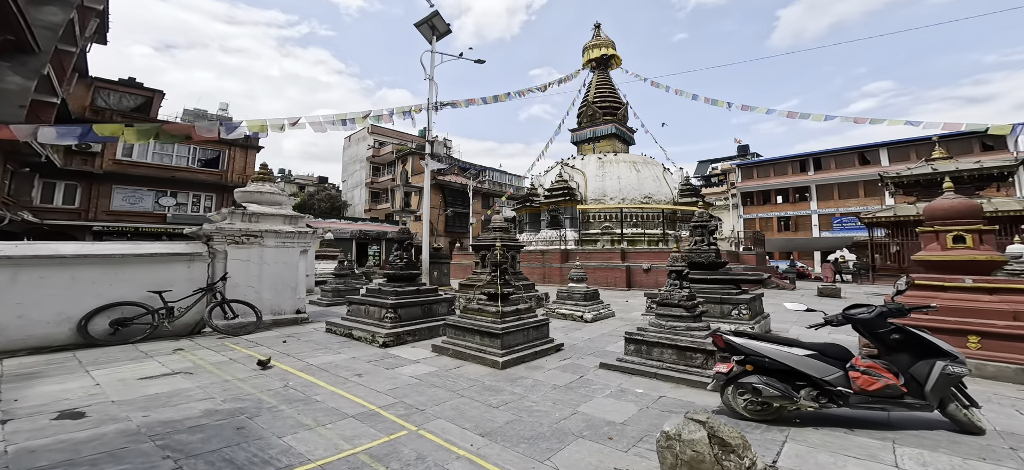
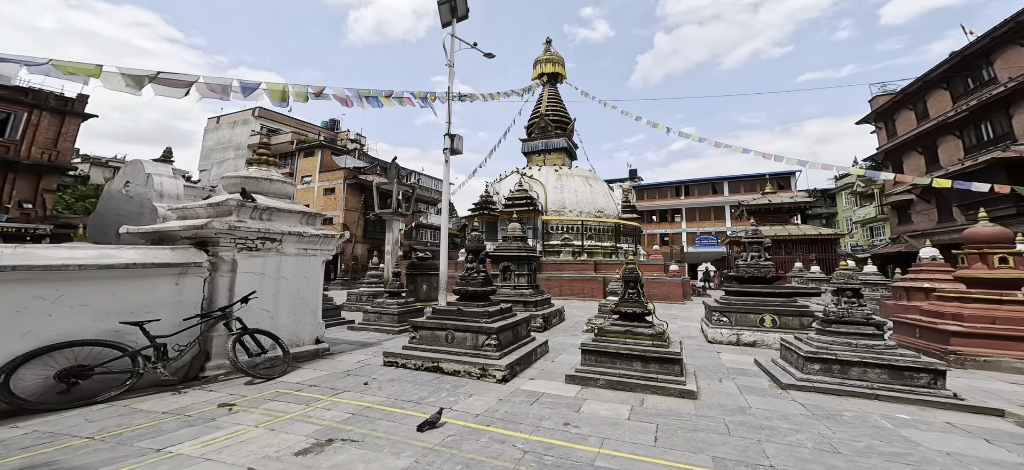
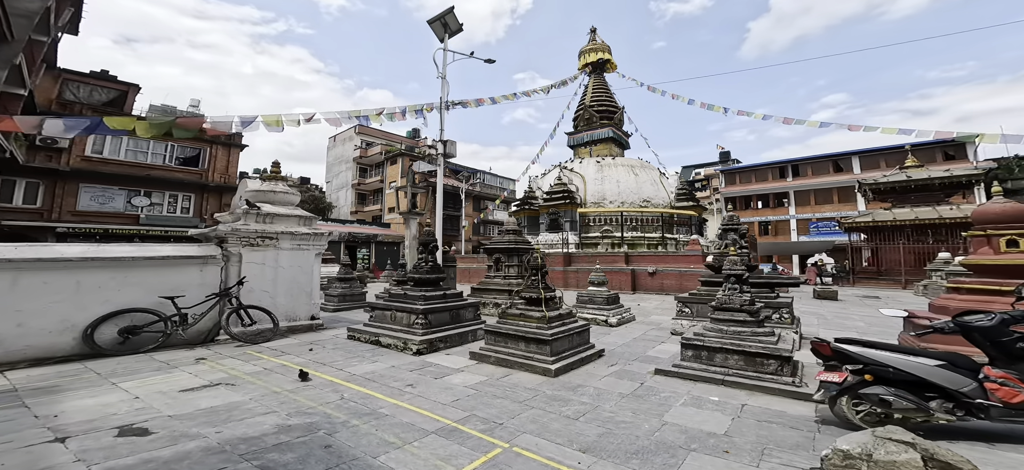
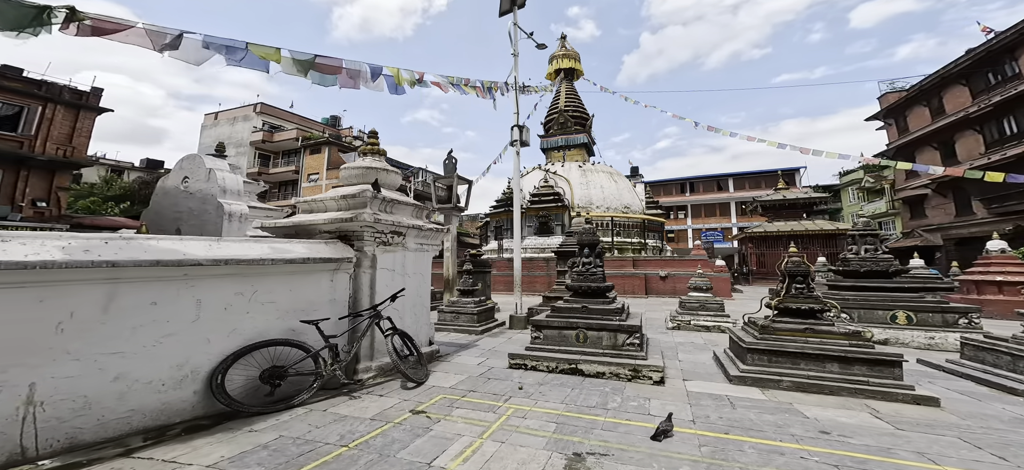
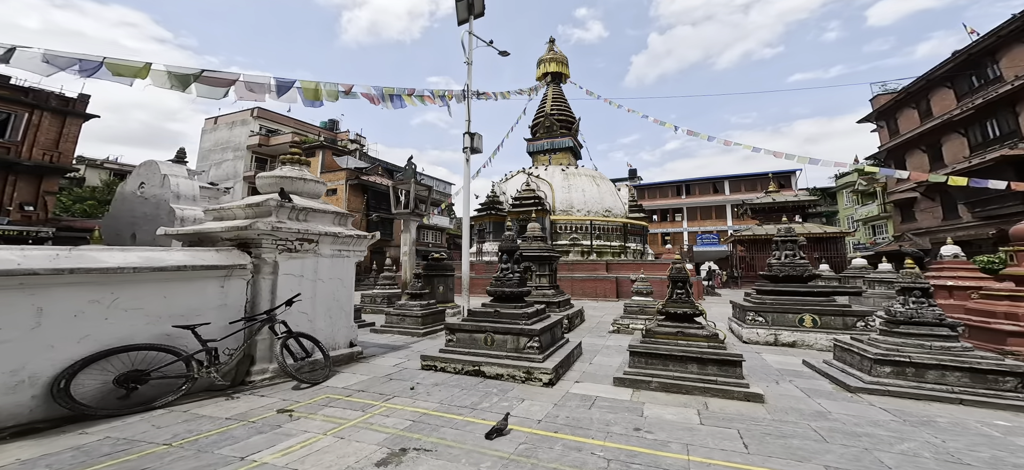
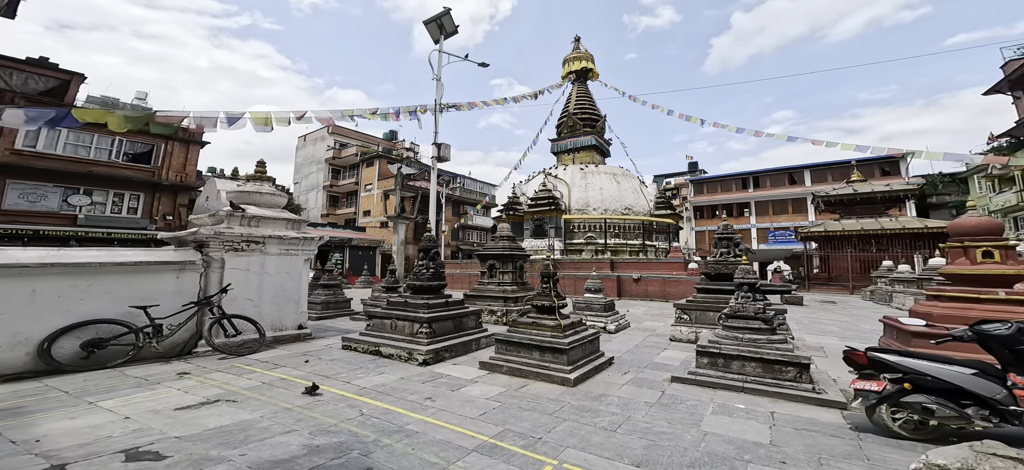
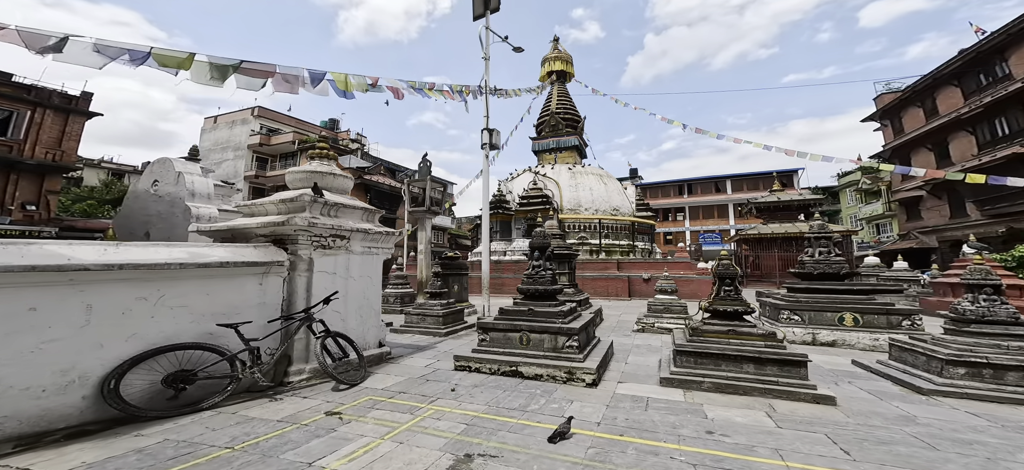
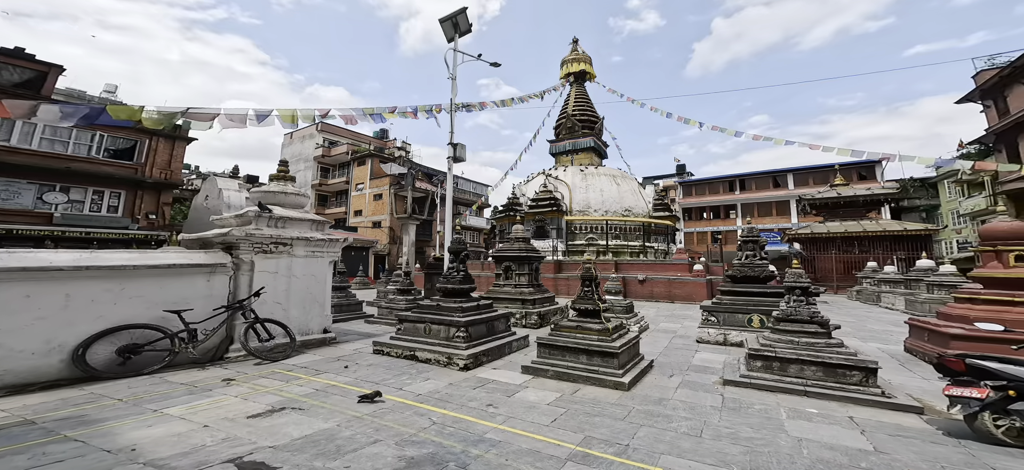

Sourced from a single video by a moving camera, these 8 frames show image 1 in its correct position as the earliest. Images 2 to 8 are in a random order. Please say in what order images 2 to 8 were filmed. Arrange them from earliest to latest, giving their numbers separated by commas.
3, 6, 8, 2, 5, 7, 4
